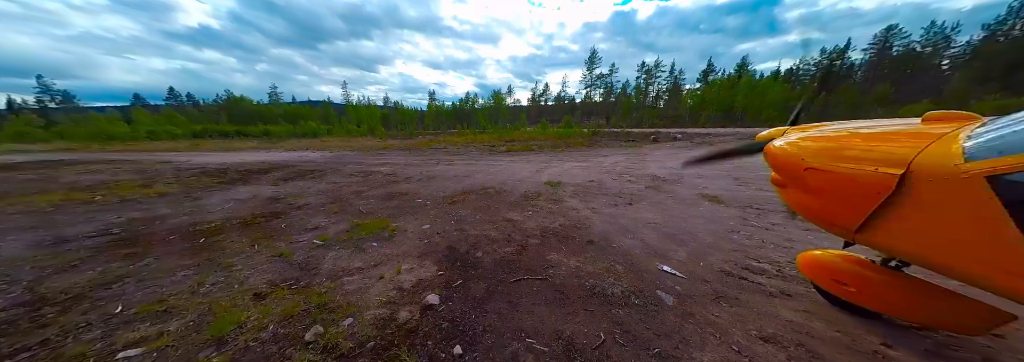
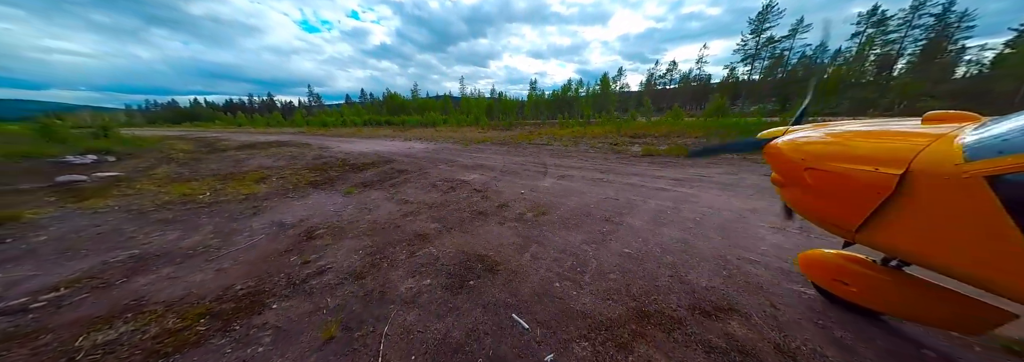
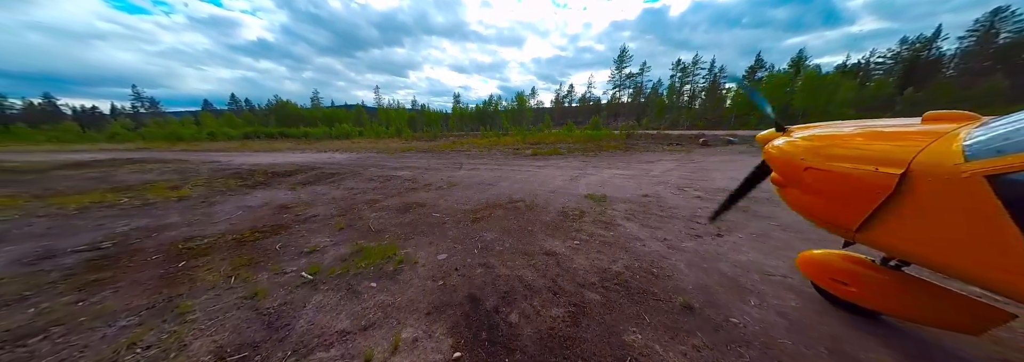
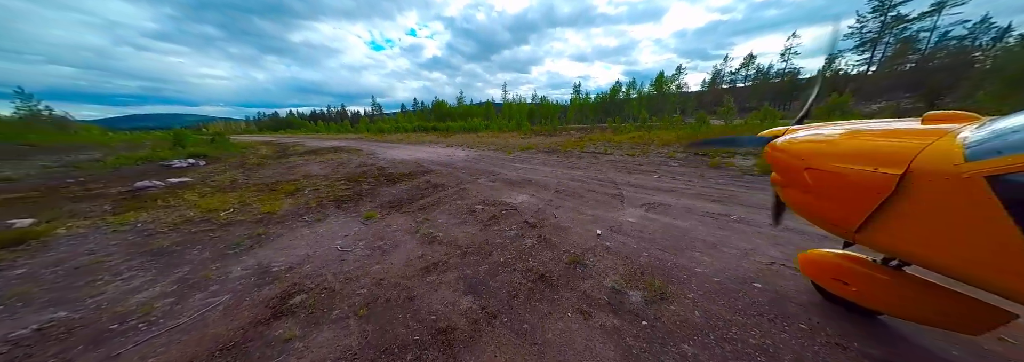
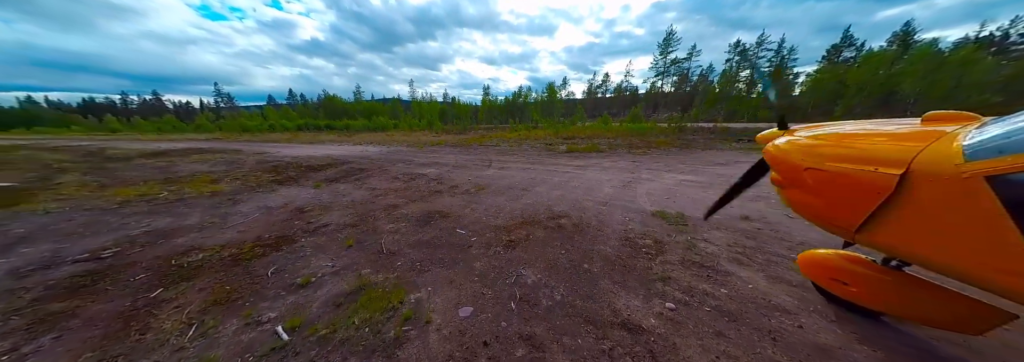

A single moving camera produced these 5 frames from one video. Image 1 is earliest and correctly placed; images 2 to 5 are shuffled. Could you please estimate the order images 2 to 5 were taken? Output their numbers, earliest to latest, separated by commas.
3, 5, 2, 4
